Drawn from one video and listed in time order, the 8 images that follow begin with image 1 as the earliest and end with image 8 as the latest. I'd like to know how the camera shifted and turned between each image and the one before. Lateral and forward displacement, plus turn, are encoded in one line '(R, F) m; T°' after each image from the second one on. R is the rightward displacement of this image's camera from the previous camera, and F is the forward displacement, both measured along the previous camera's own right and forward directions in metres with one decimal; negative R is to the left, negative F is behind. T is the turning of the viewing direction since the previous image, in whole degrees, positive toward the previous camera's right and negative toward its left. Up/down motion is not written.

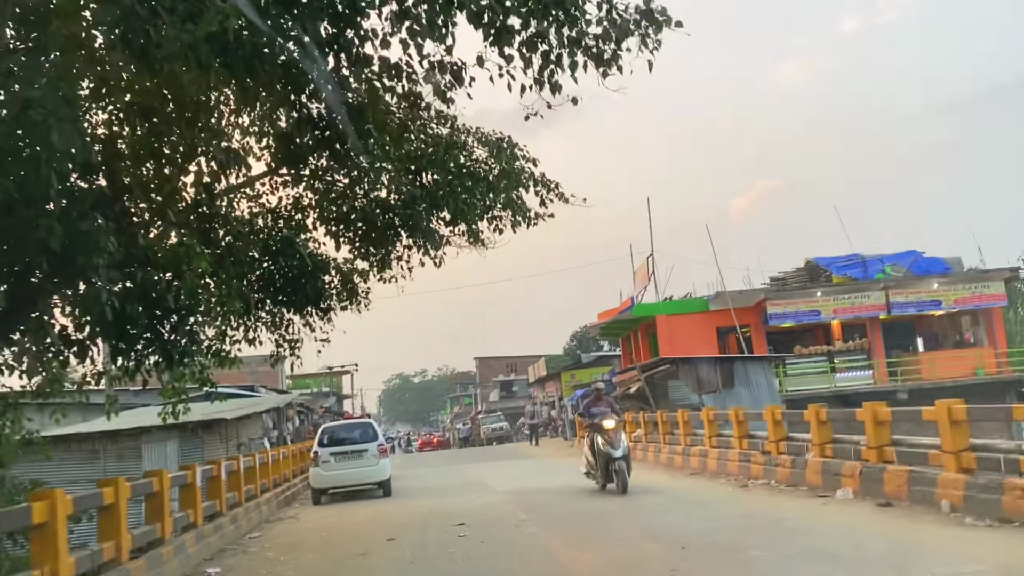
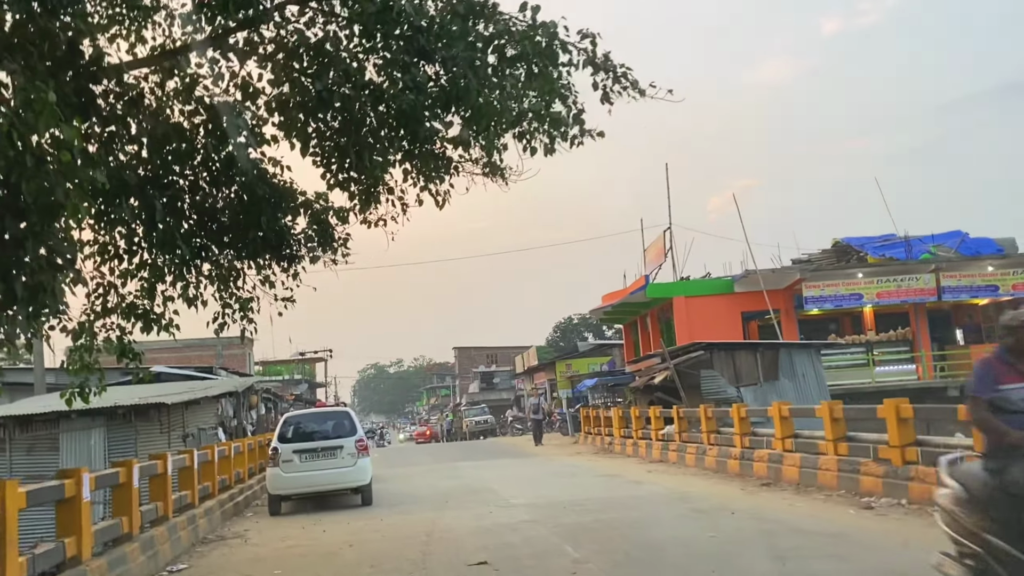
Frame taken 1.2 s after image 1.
(-0.5, +2.9) m; +2°
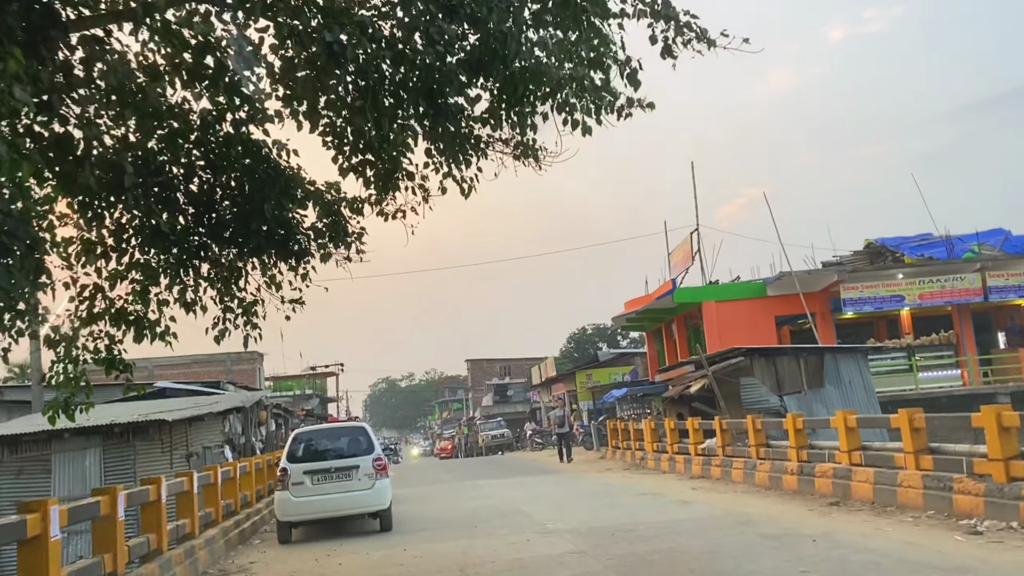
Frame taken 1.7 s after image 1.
(-0.2, +1.0) m; -1°
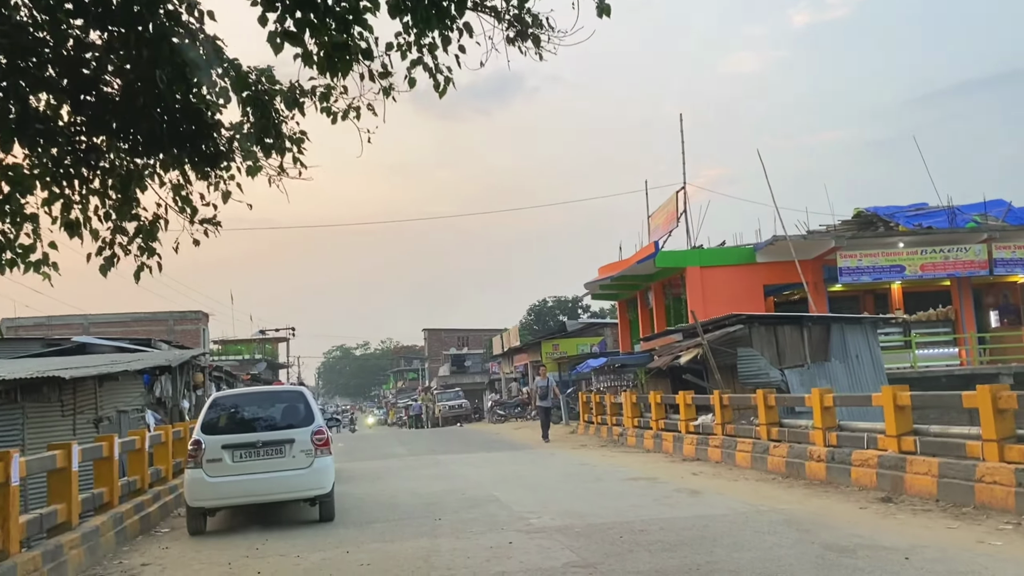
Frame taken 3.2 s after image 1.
(-0.2, +1.8) m; +3°
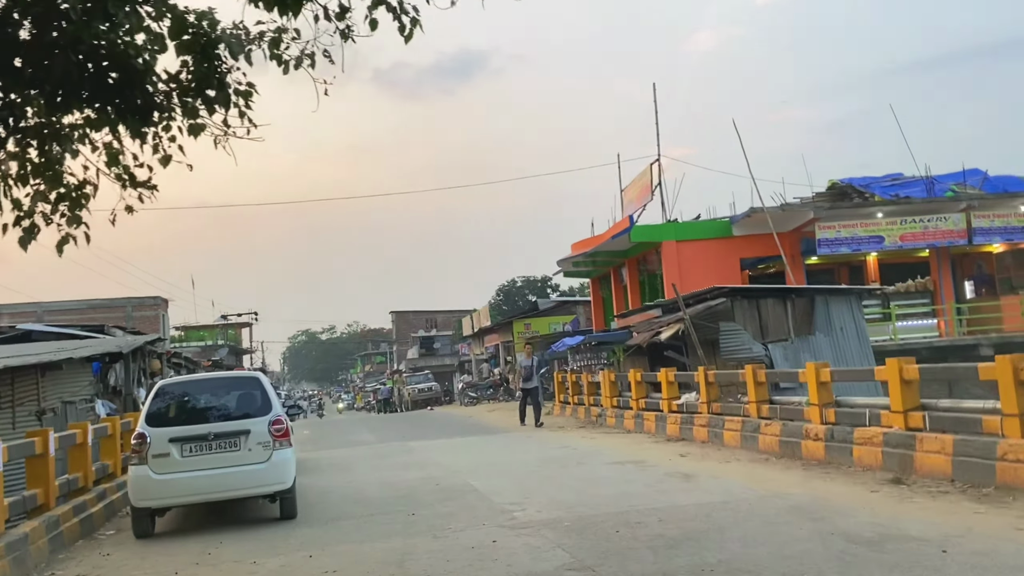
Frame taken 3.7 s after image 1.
(-0.1, +0.6) m; +2°
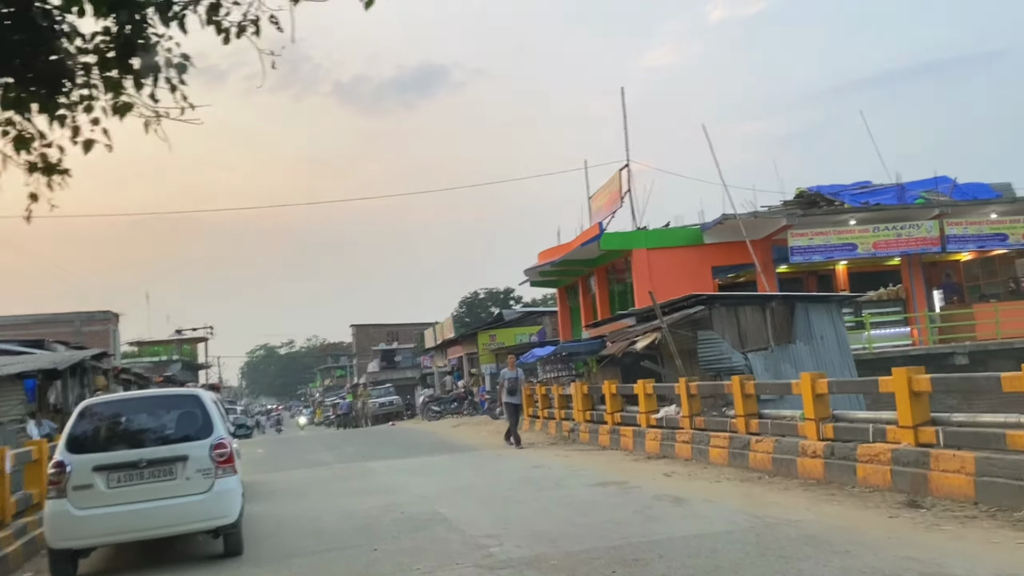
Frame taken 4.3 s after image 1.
(-0.1, +0.7) m; +3°
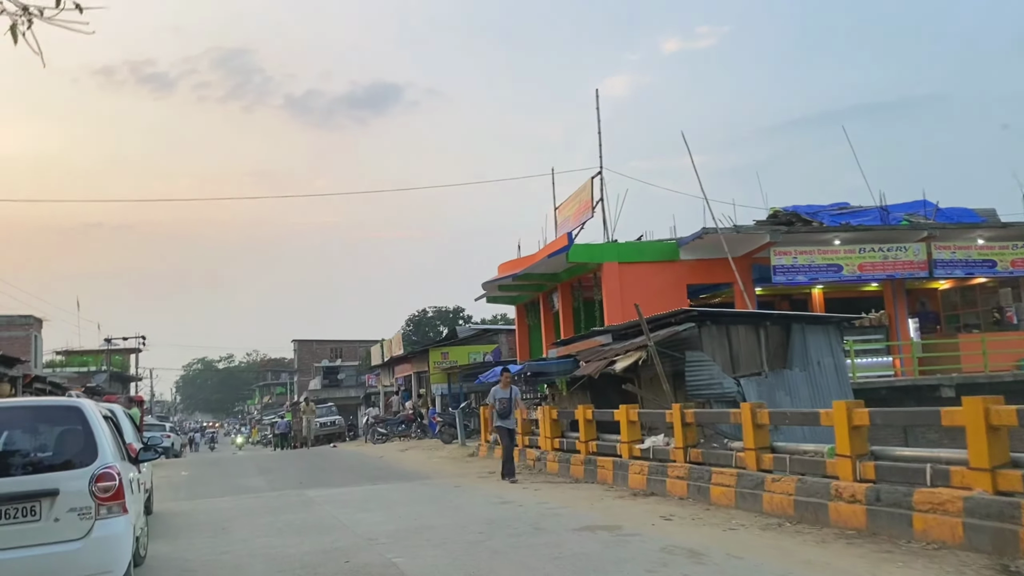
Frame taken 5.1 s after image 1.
(-0.2, +1.3) m; +3°
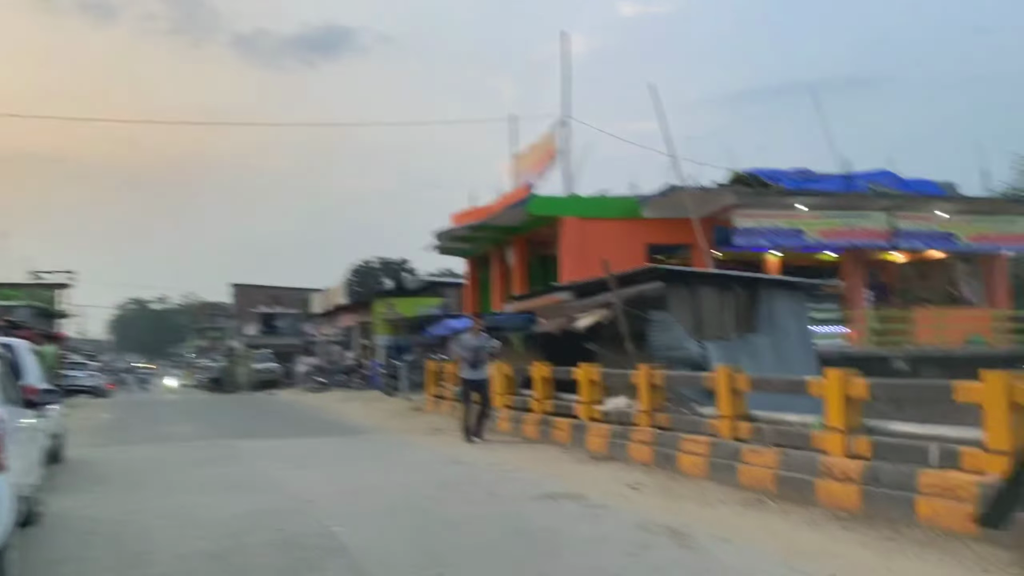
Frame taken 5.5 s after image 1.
(-0.1, +0.7) m; +4°
